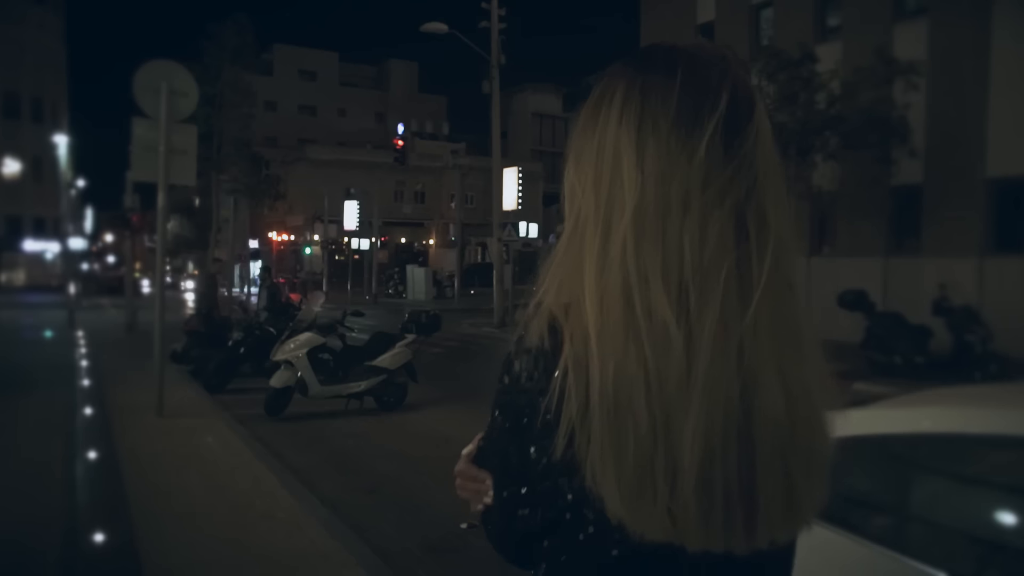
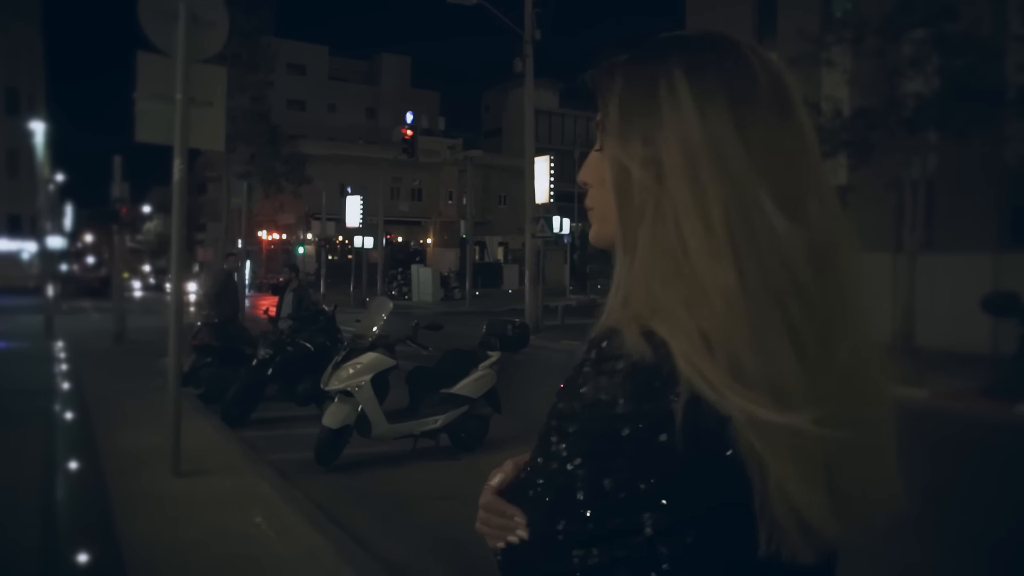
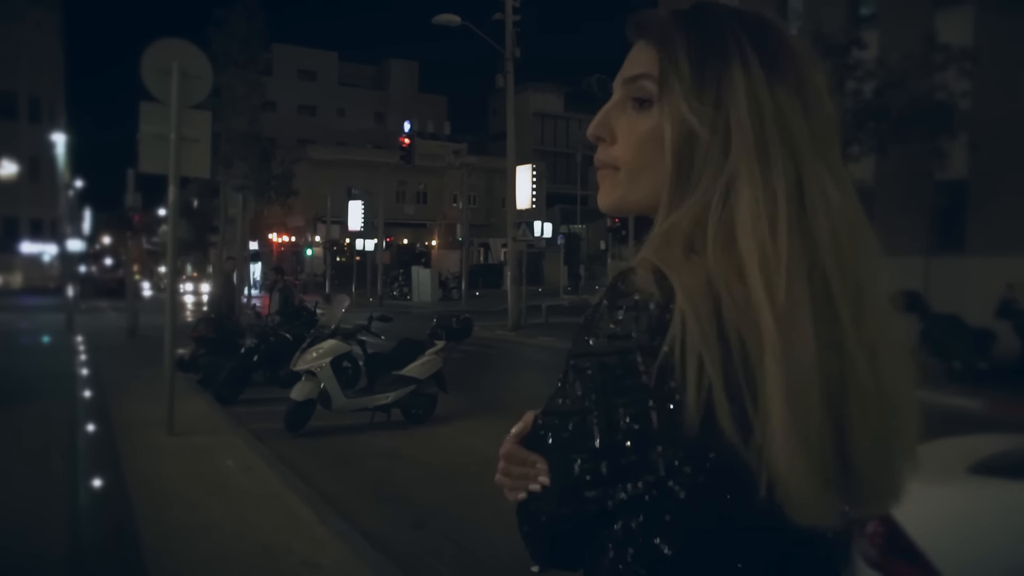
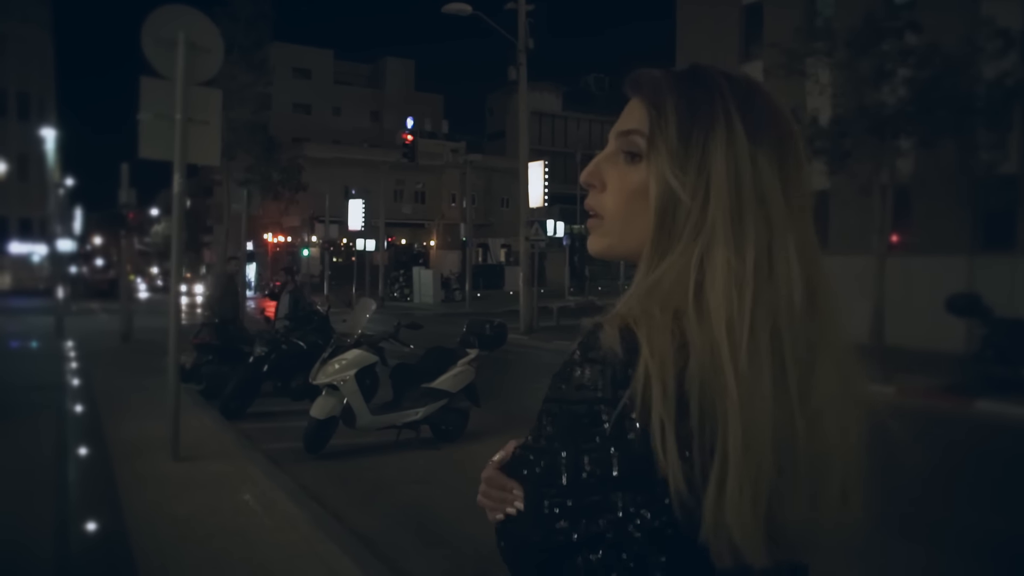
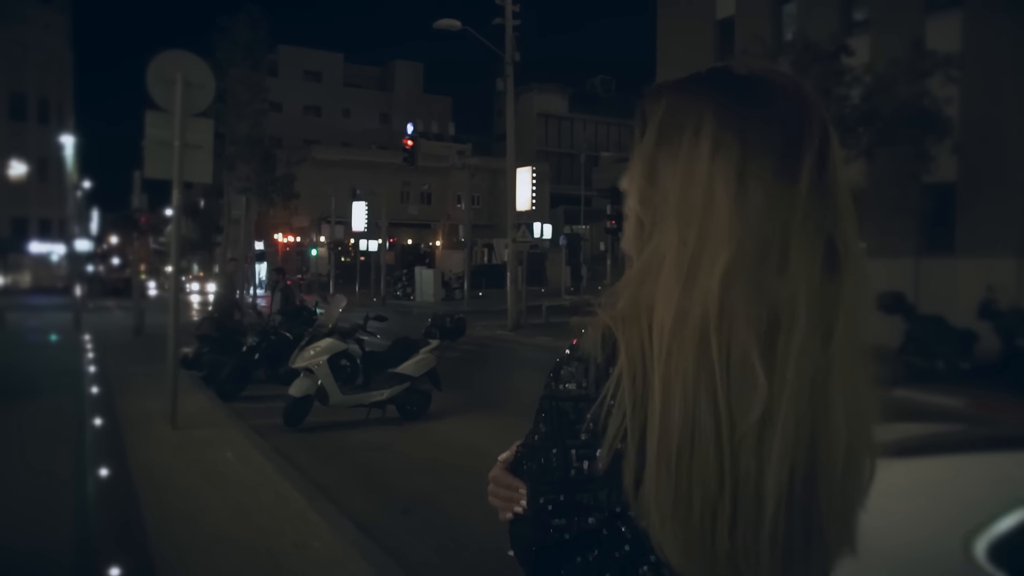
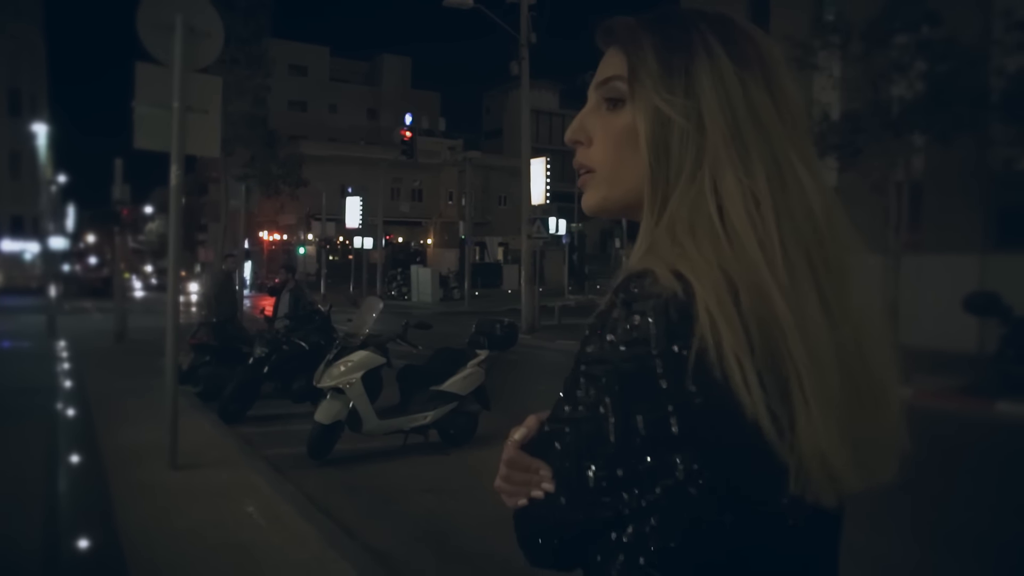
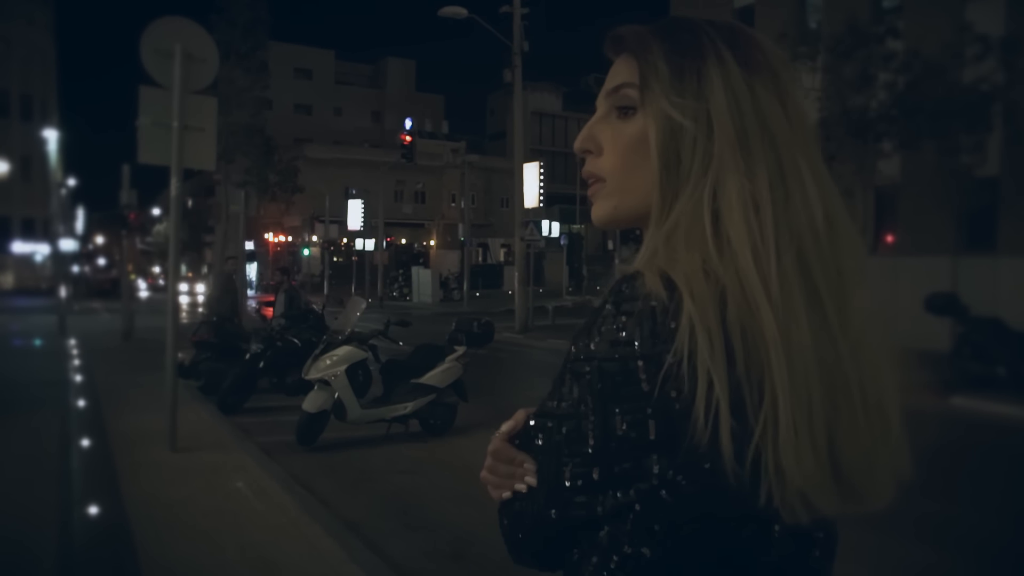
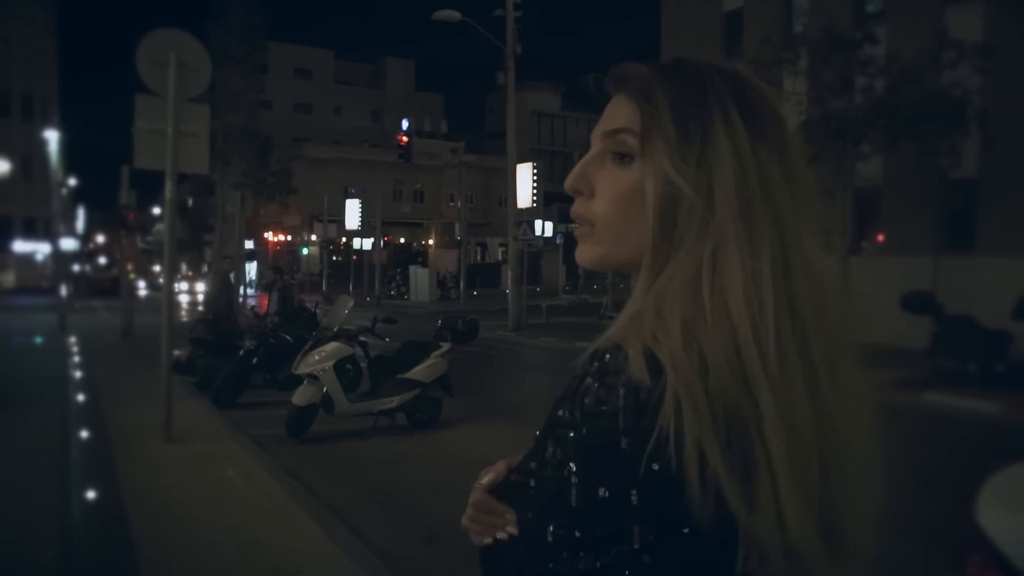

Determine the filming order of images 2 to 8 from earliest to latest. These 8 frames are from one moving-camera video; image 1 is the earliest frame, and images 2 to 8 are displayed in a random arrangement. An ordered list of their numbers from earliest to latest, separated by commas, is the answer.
5, 3, 8, 7, 4, 6, 2
